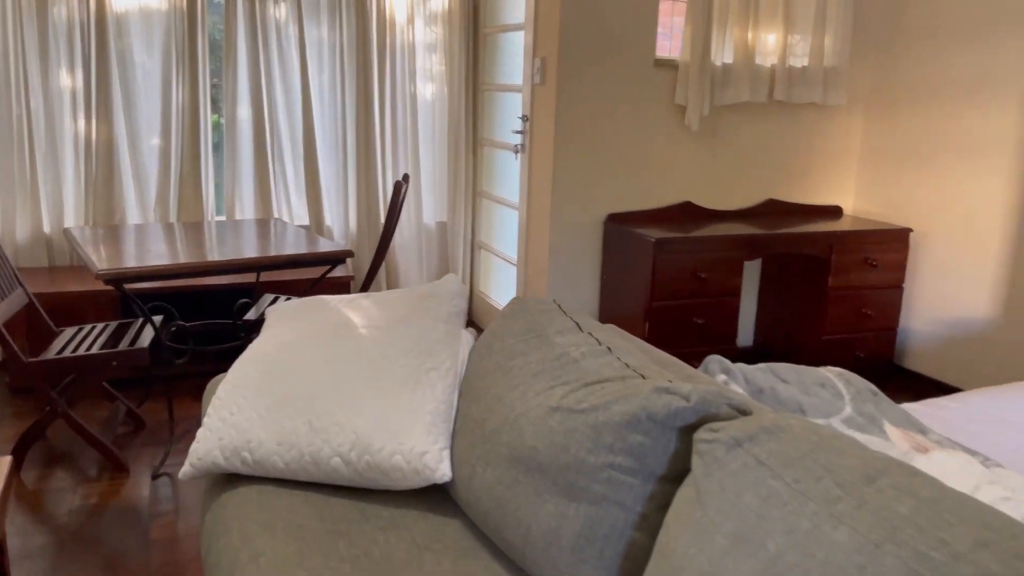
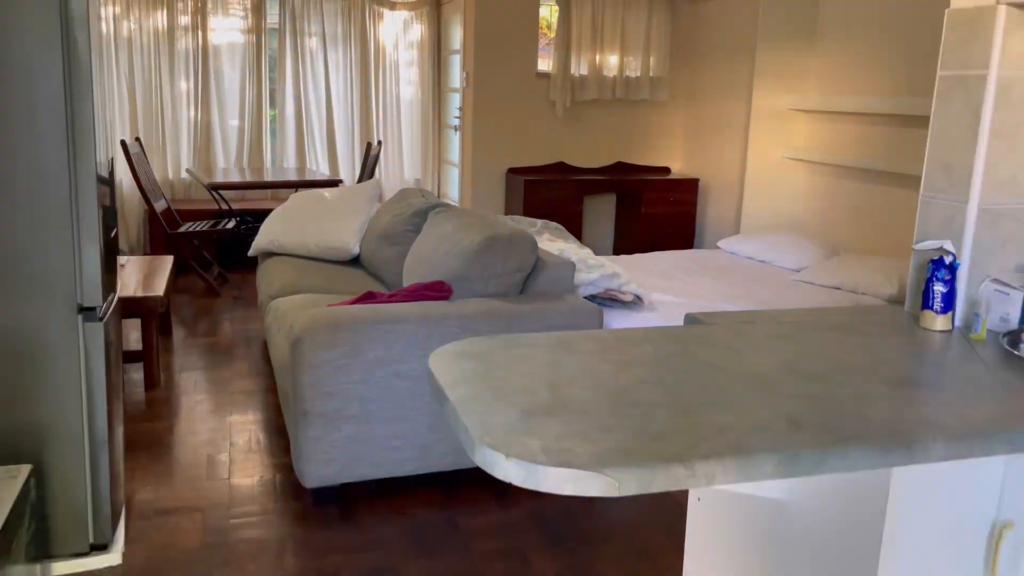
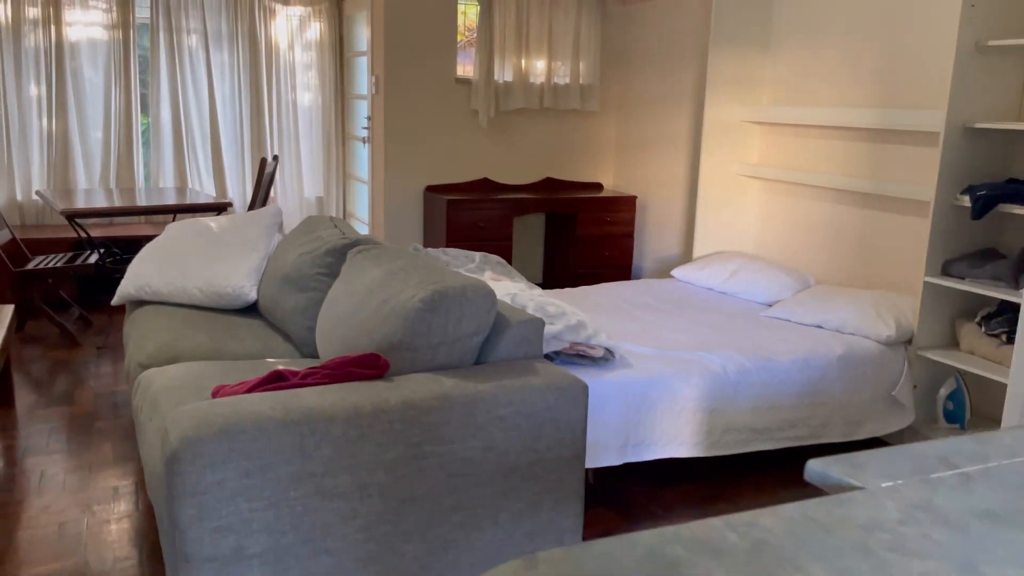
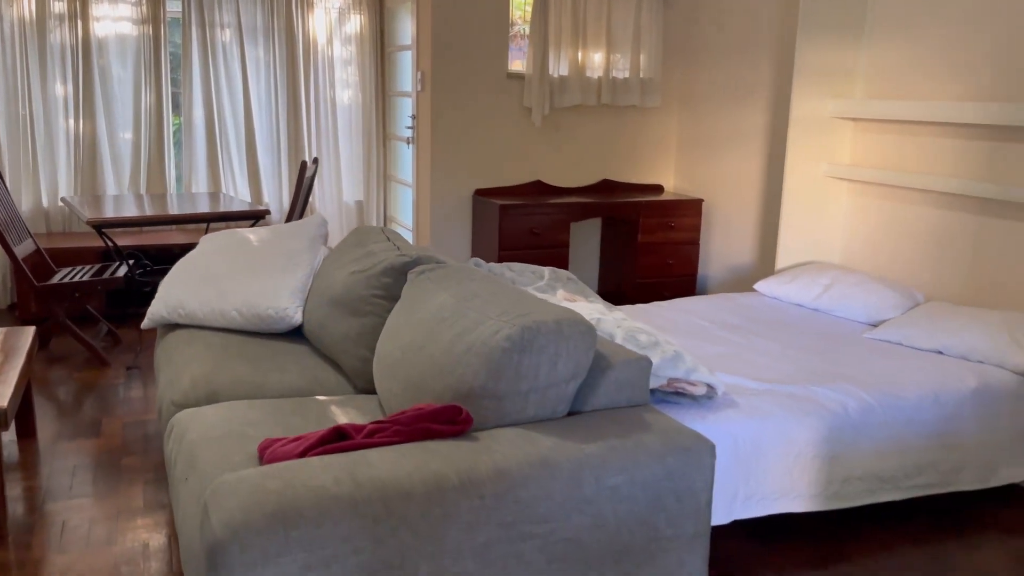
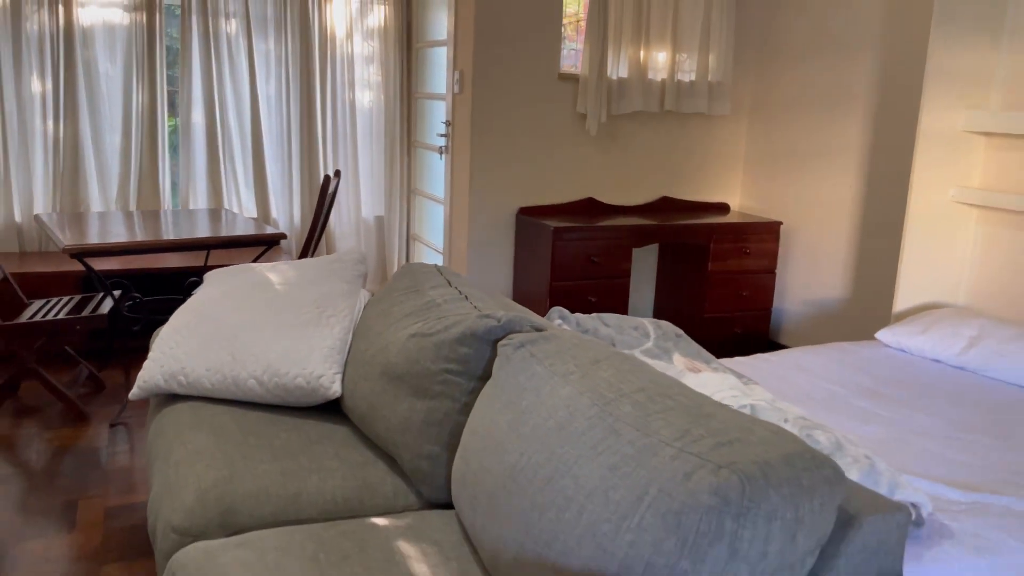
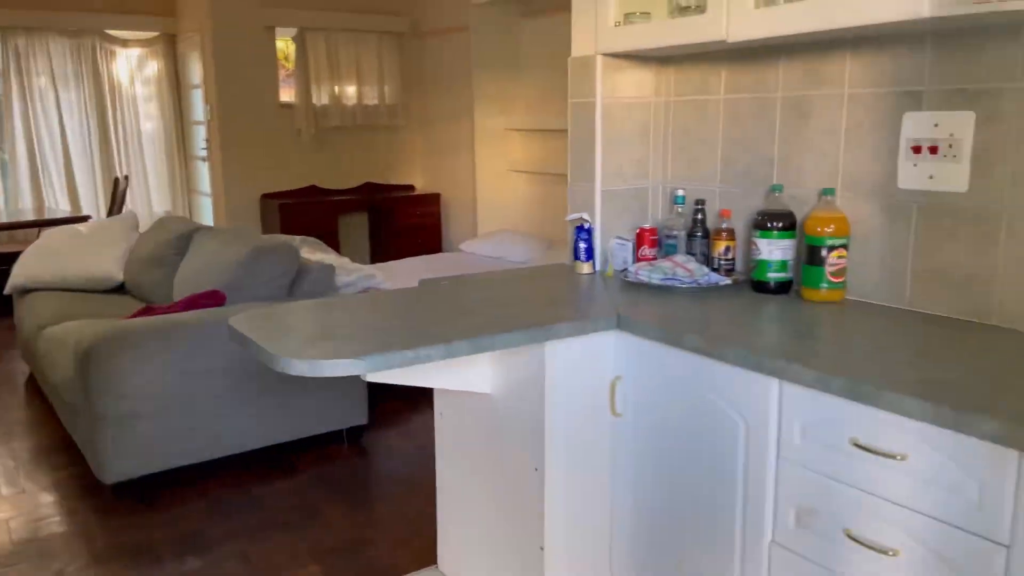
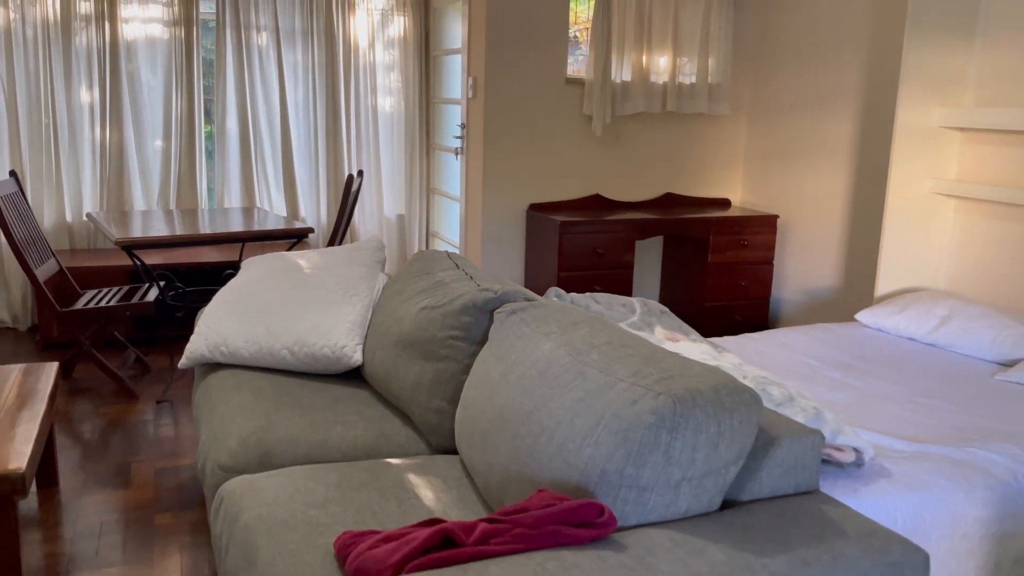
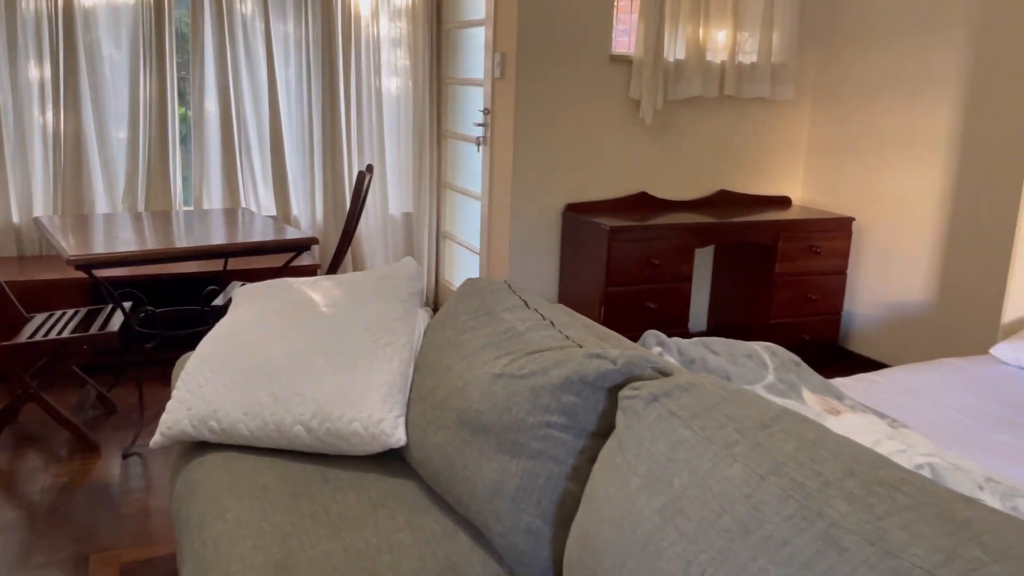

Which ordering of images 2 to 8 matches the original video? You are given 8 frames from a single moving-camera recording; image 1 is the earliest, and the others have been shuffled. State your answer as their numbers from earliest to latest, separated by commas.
8, 5, 7, 4, 3, 2, 6
